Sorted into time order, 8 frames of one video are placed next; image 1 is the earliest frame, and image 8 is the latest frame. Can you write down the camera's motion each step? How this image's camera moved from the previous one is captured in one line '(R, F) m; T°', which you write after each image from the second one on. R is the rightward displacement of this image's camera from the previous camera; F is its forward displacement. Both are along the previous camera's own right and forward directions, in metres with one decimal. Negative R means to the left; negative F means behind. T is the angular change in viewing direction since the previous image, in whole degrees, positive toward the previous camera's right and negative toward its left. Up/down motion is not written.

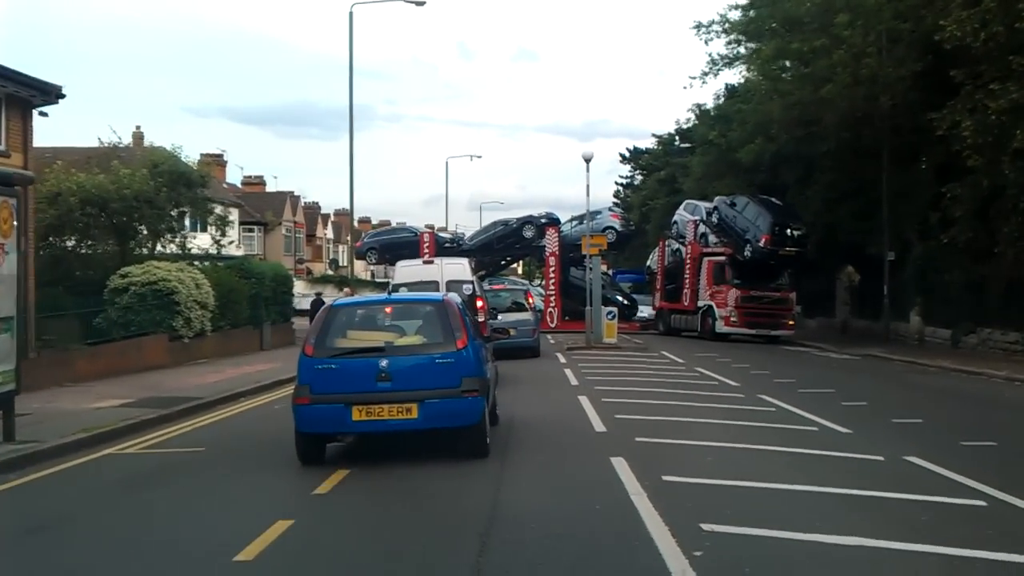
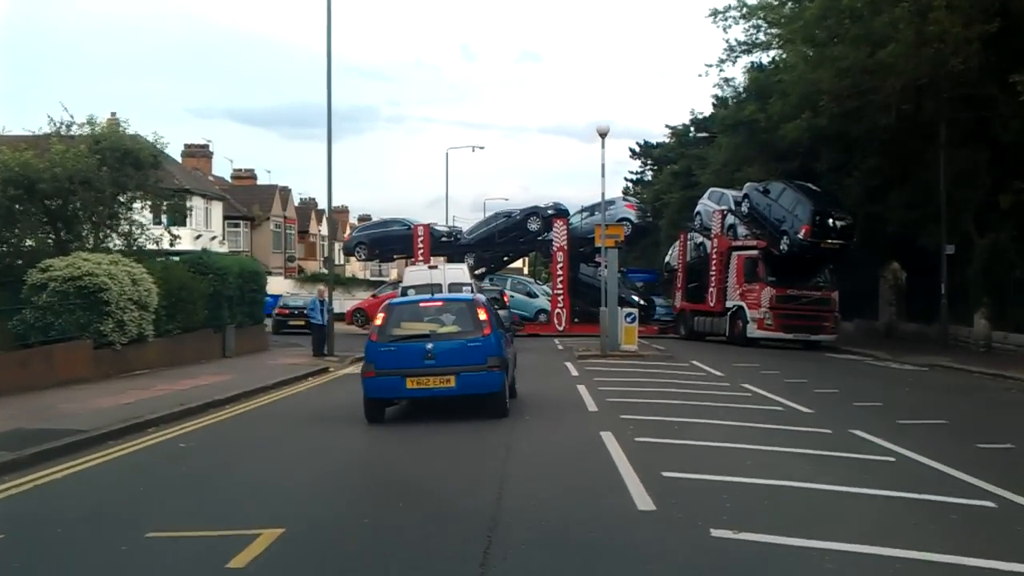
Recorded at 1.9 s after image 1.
(+0.1, +4.1) m; 0°
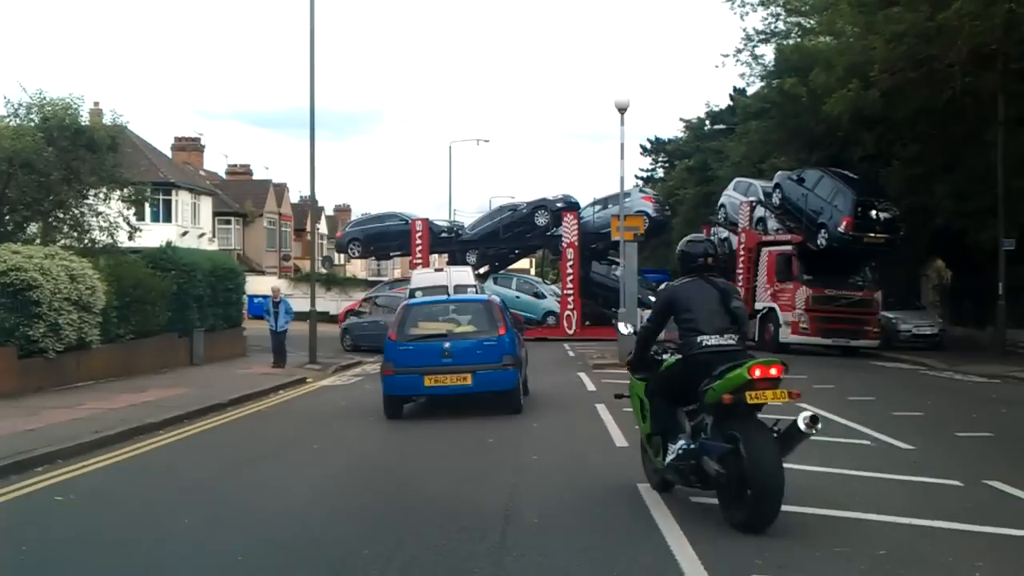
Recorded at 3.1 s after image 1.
(0.0, +3.0) m; 0°
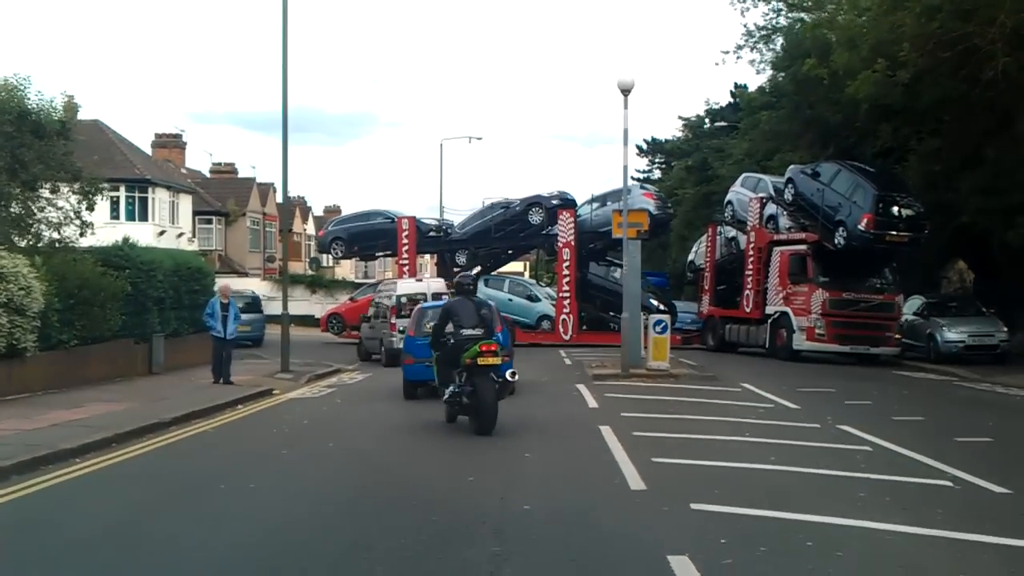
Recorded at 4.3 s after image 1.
(+0.1, +2.0) m; 0°
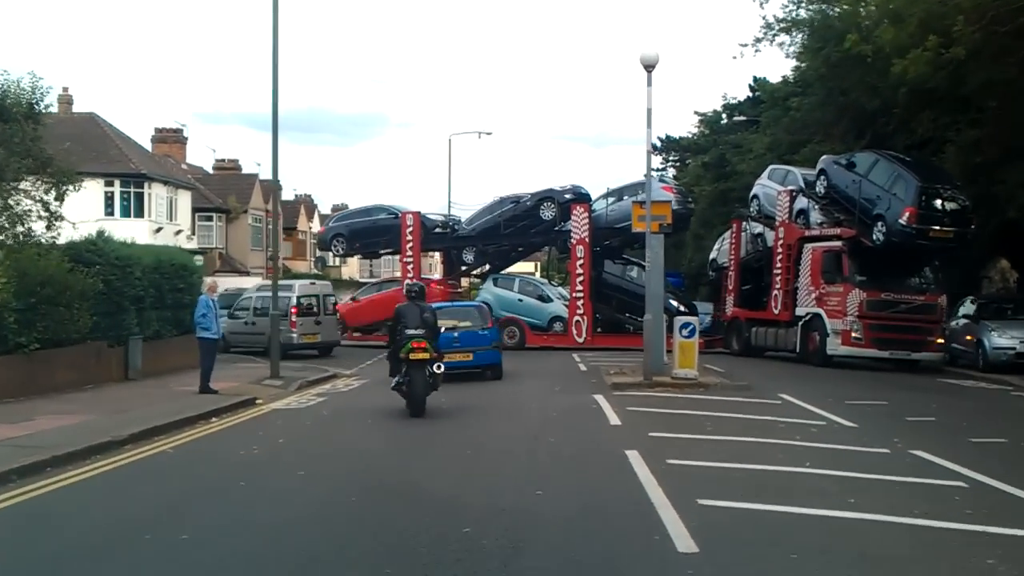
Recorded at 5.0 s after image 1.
(0.0, +1.8) m; -1°
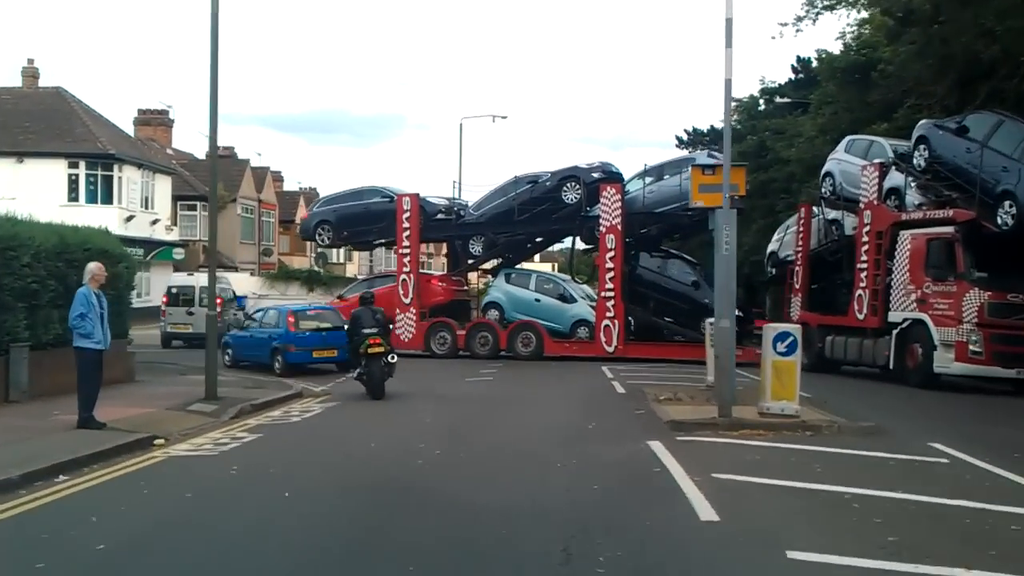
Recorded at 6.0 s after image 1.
(0.0, +5.0) m; -1°
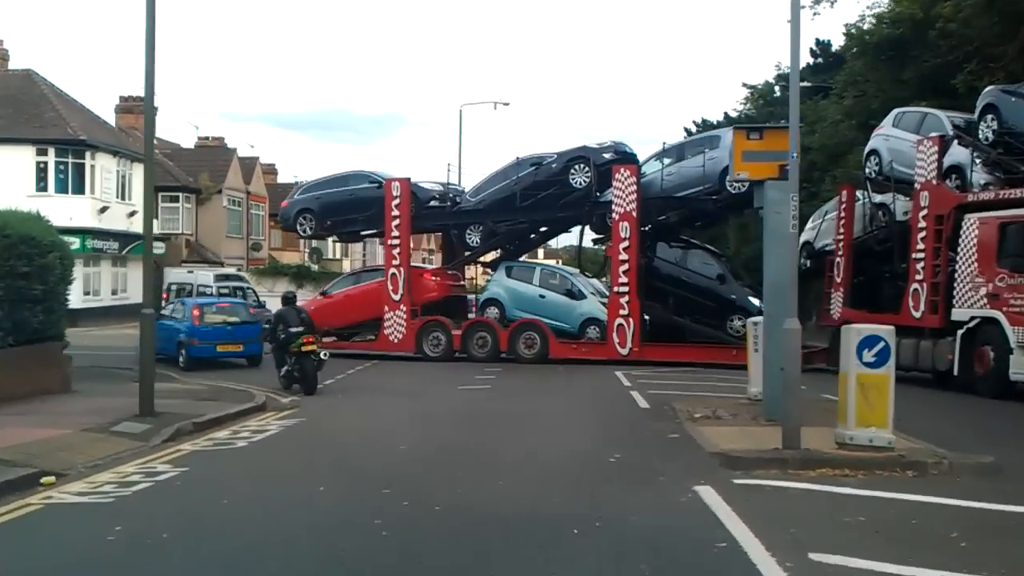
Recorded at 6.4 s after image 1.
(+0.1, +2.6) m; 0°
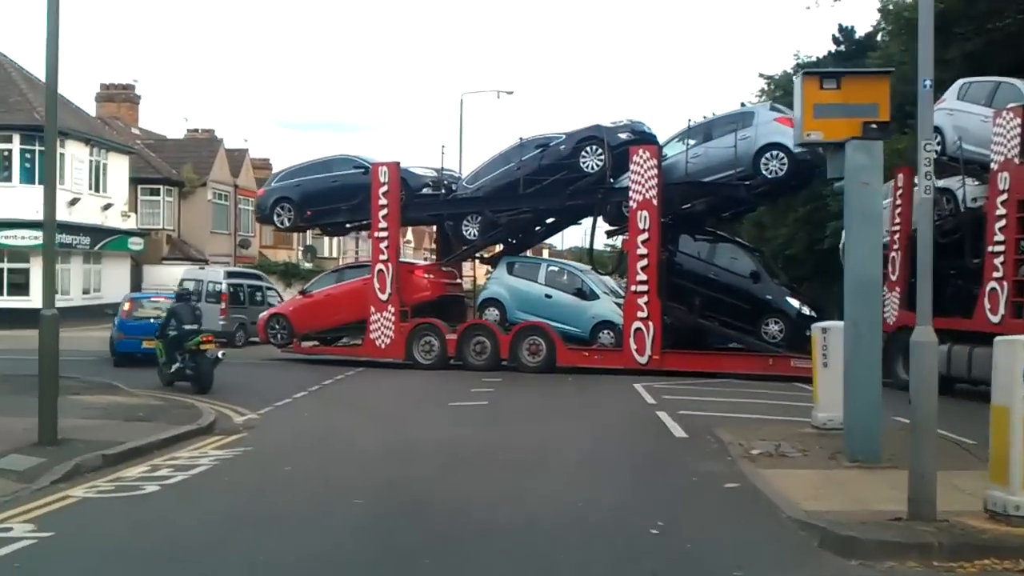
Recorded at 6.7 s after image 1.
(0.0, +2.6) m; 0°
